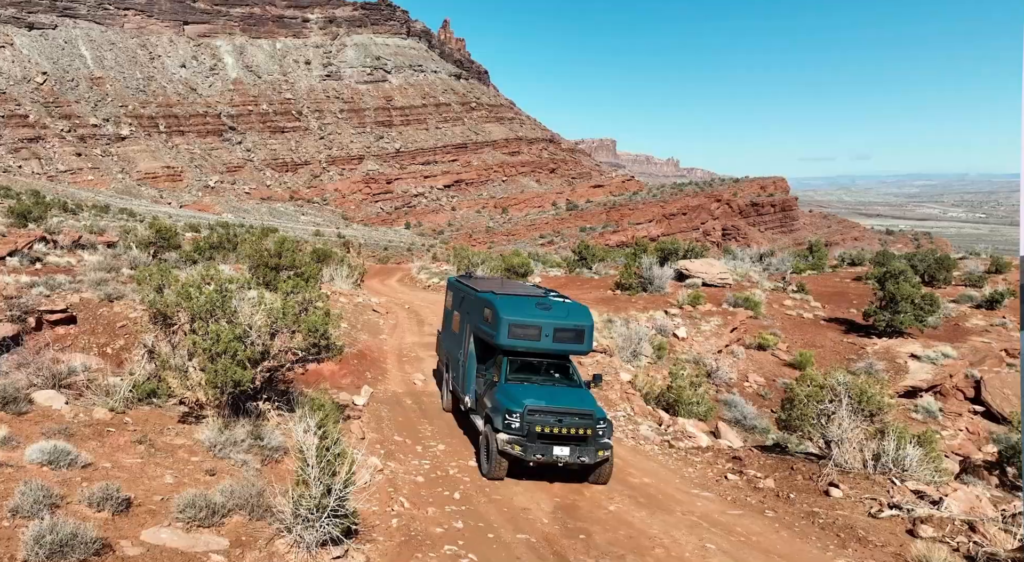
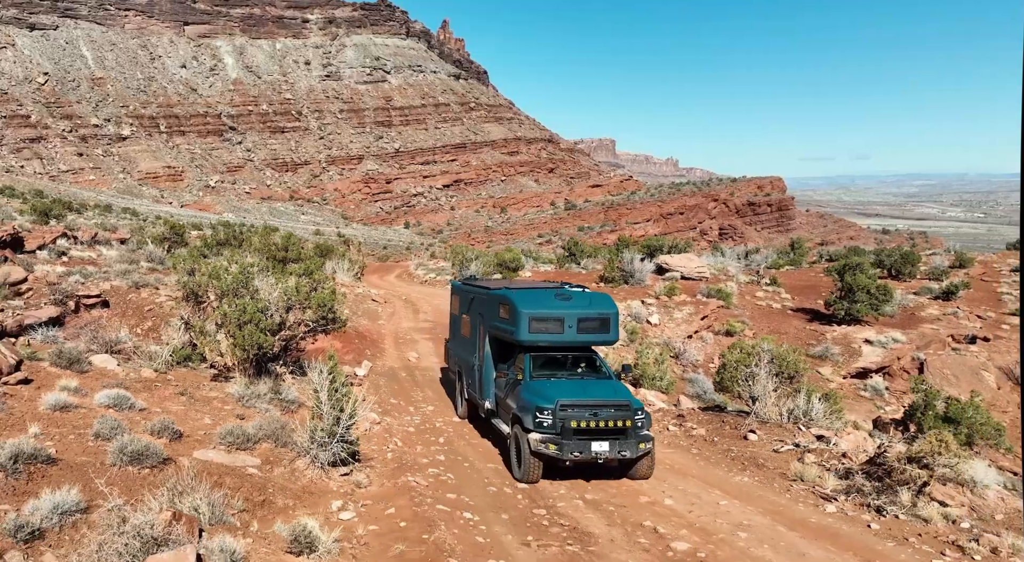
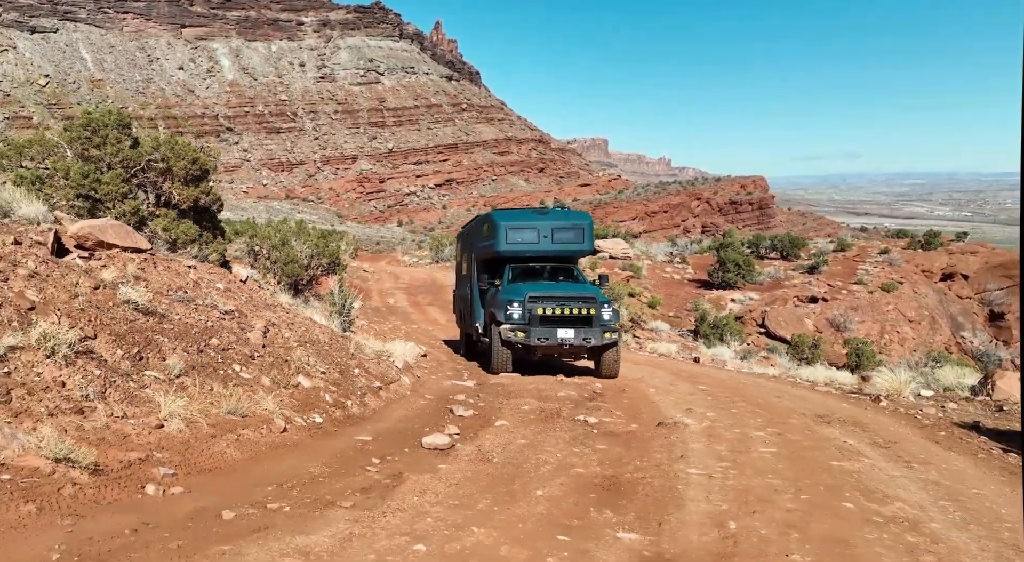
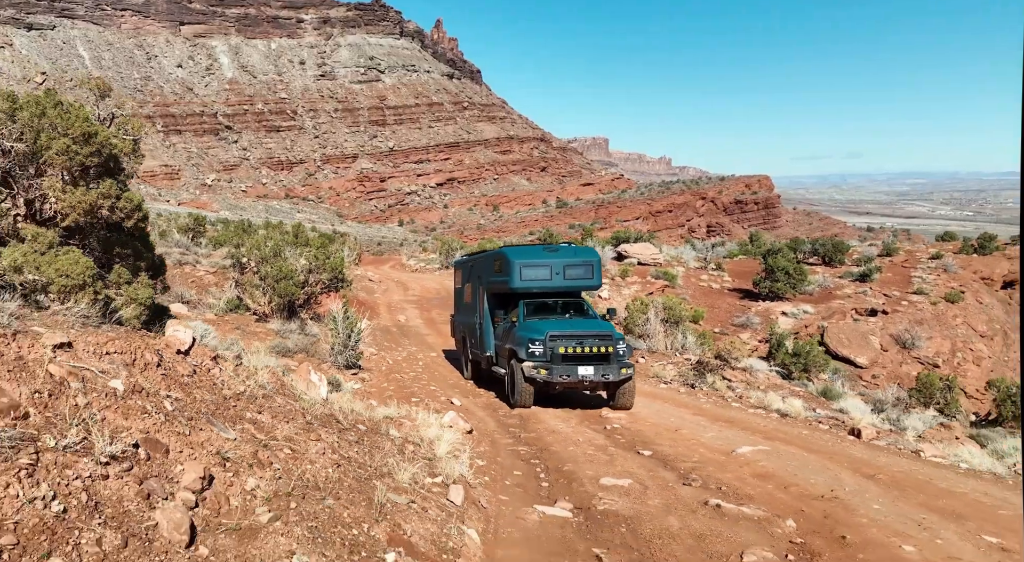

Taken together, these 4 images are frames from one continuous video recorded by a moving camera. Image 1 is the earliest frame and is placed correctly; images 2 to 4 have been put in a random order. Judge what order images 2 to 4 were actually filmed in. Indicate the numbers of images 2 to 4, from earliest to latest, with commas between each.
2, 4, 3
